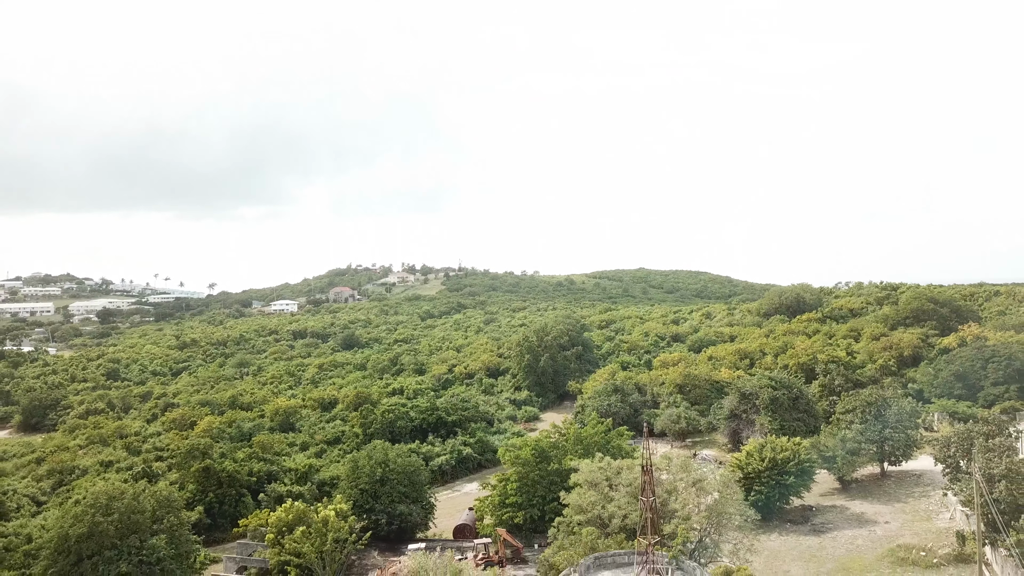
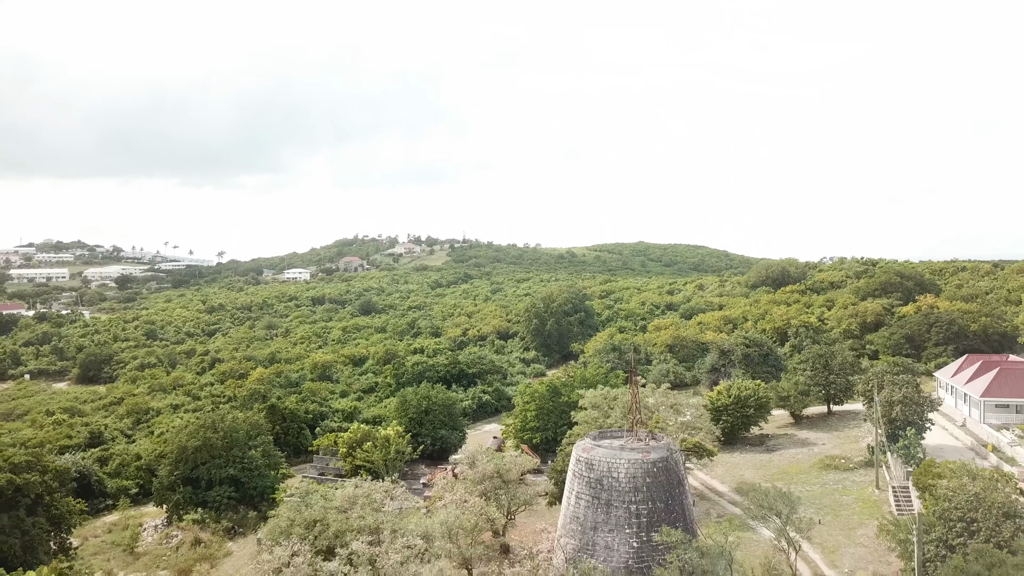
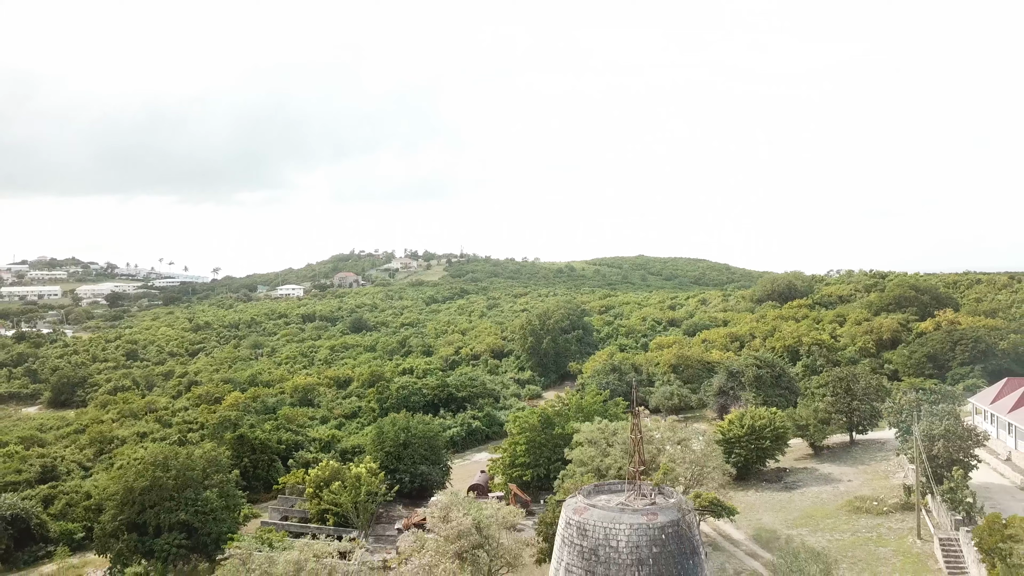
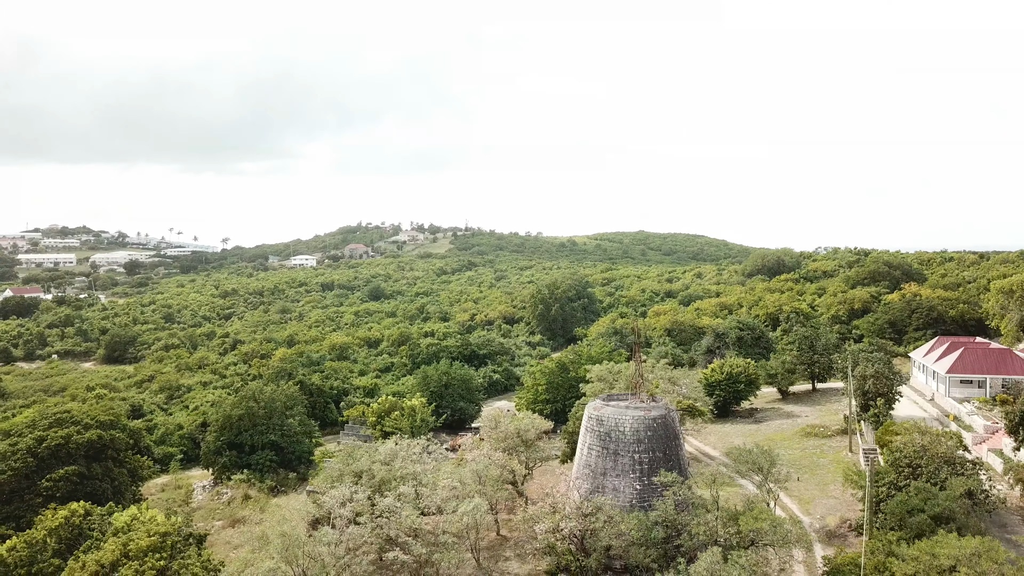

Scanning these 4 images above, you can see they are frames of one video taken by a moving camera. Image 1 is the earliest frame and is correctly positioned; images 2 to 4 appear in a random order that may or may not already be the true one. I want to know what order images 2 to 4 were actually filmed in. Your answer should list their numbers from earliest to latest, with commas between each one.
3, 2, 4
